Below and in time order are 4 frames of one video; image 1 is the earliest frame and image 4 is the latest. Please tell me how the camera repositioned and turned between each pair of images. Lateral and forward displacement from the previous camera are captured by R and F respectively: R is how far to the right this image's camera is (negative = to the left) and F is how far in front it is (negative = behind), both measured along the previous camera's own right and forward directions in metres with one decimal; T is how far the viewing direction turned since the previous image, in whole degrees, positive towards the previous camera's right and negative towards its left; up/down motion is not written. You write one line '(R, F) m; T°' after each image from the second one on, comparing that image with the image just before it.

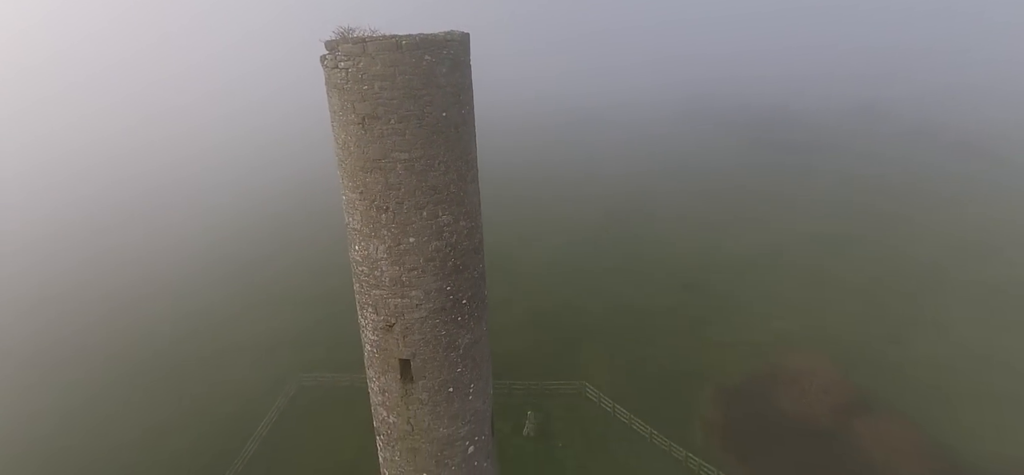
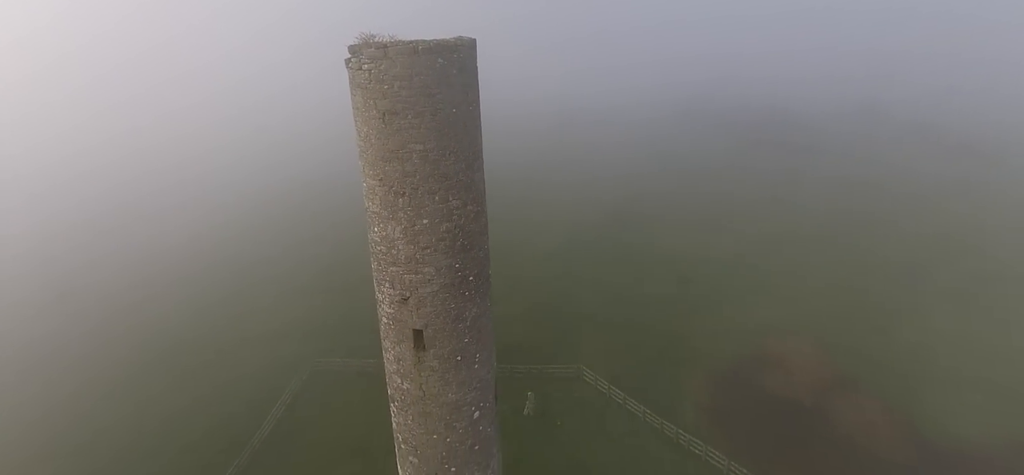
(0.0, -1.1) m; 0°
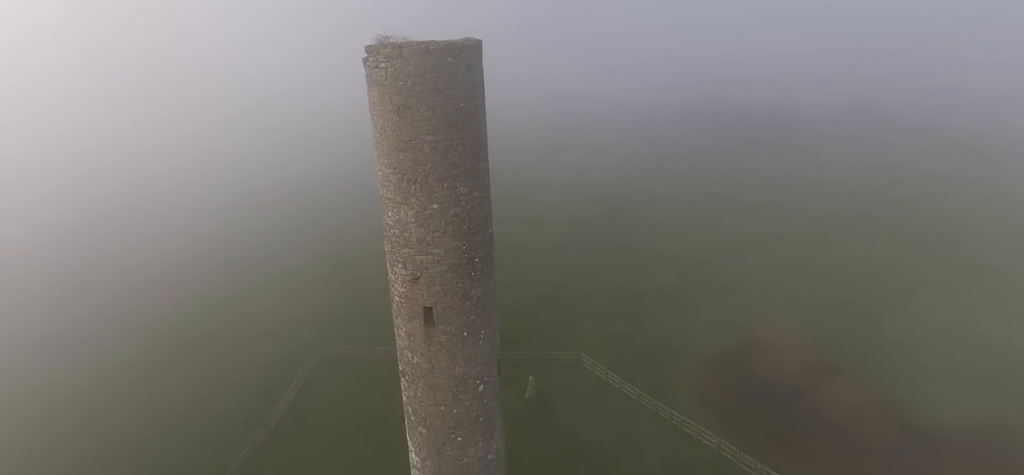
(0.0, -0.9) m; 0°
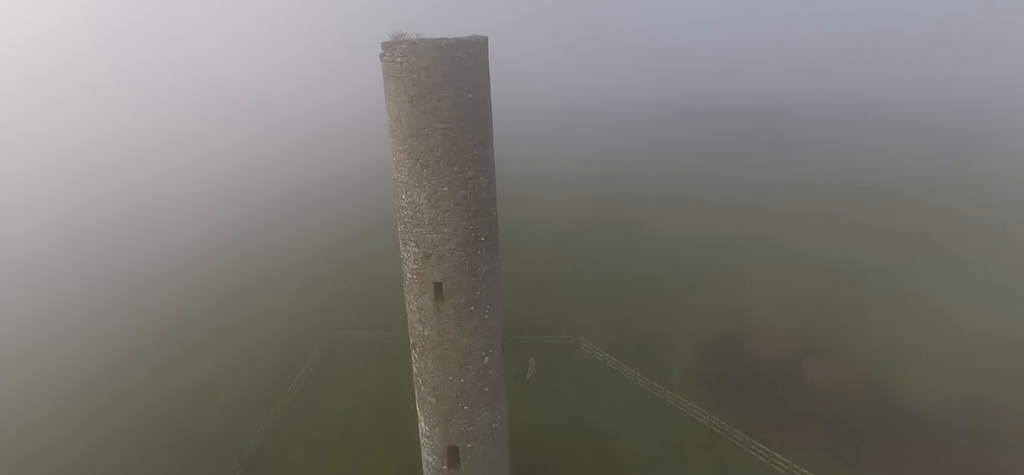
(0.0, -1.0) m; 0°
